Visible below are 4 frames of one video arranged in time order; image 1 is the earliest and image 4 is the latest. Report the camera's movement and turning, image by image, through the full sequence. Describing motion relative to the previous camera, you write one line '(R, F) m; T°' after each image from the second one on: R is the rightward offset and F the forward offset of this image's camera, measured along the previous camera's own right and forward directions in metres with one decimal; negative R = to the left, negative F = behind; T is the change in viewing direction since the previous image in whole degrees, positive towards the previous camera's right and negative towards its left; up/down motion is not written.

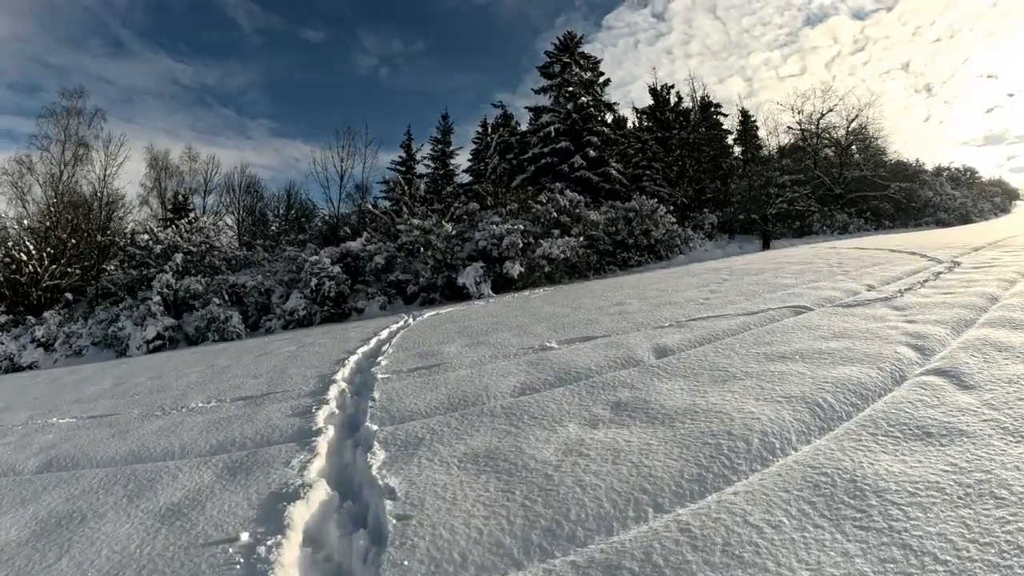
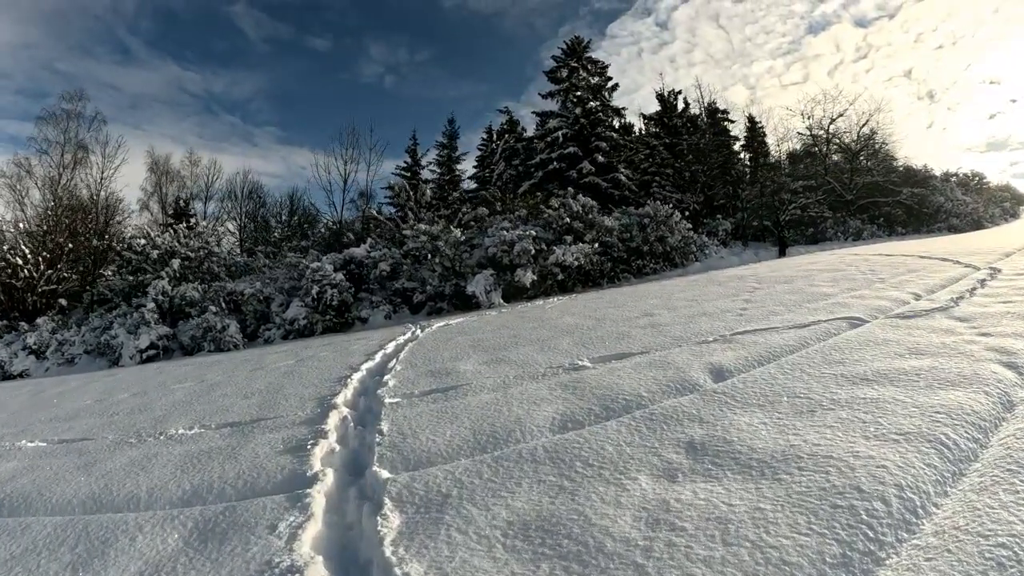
(-0.2, +0.6) m; 0°
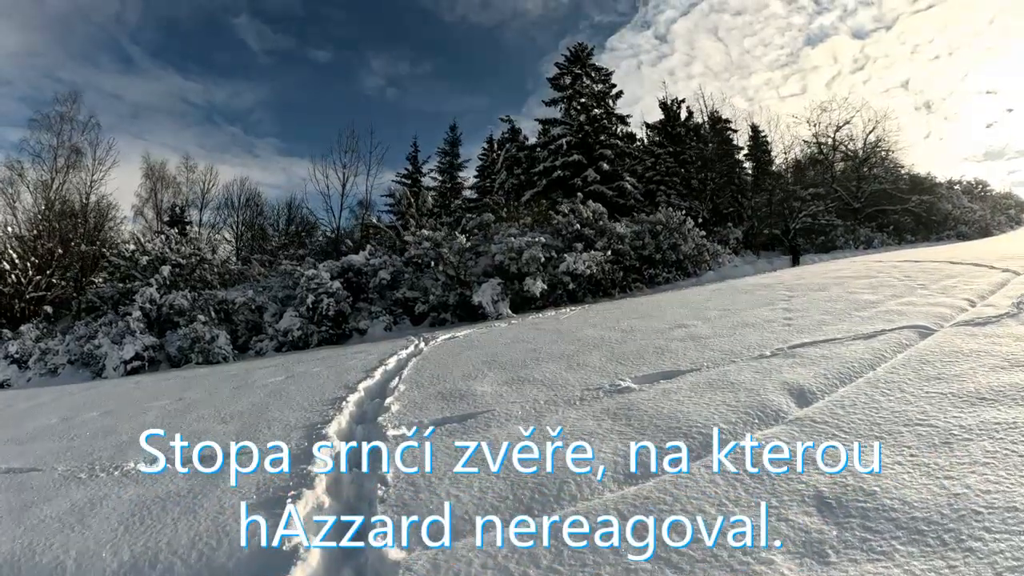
(-0.2, +0.7) m; 0°
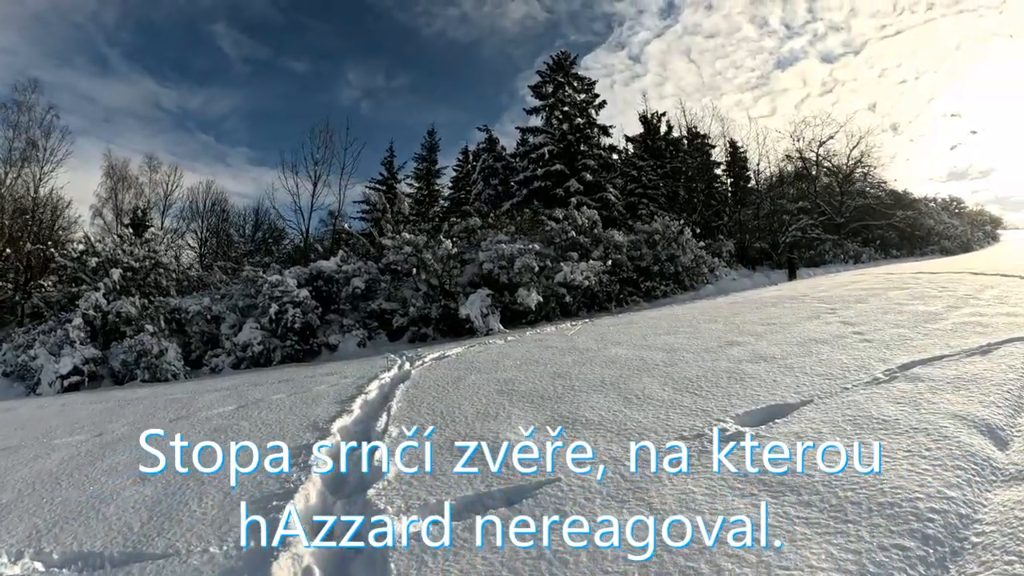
(-0.3, +1.1) m; +3°
